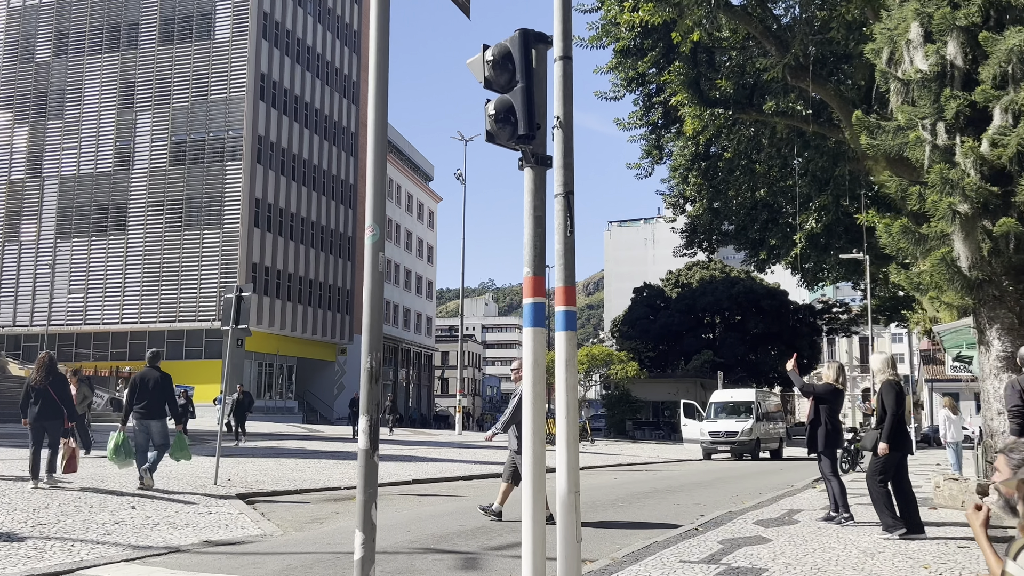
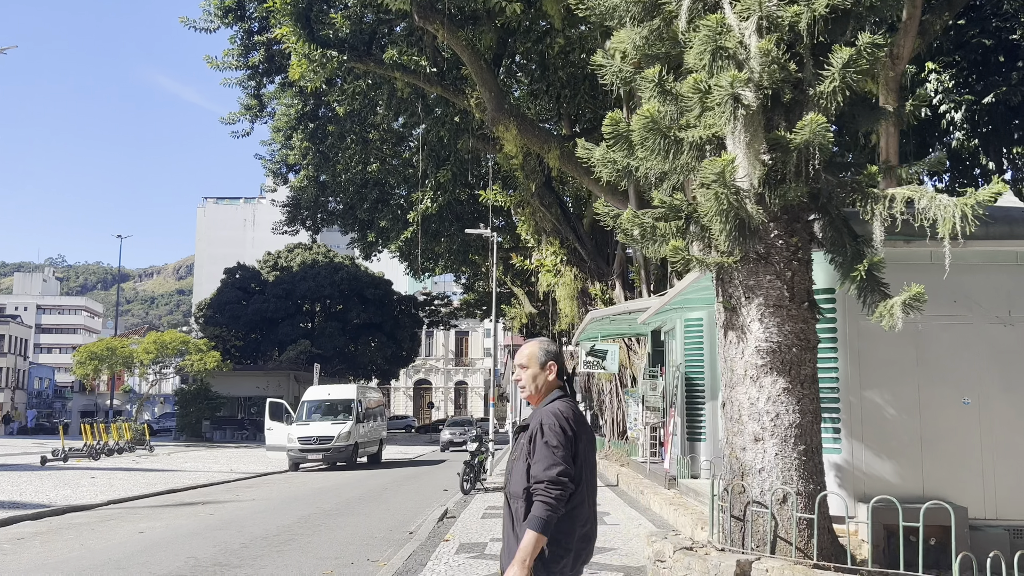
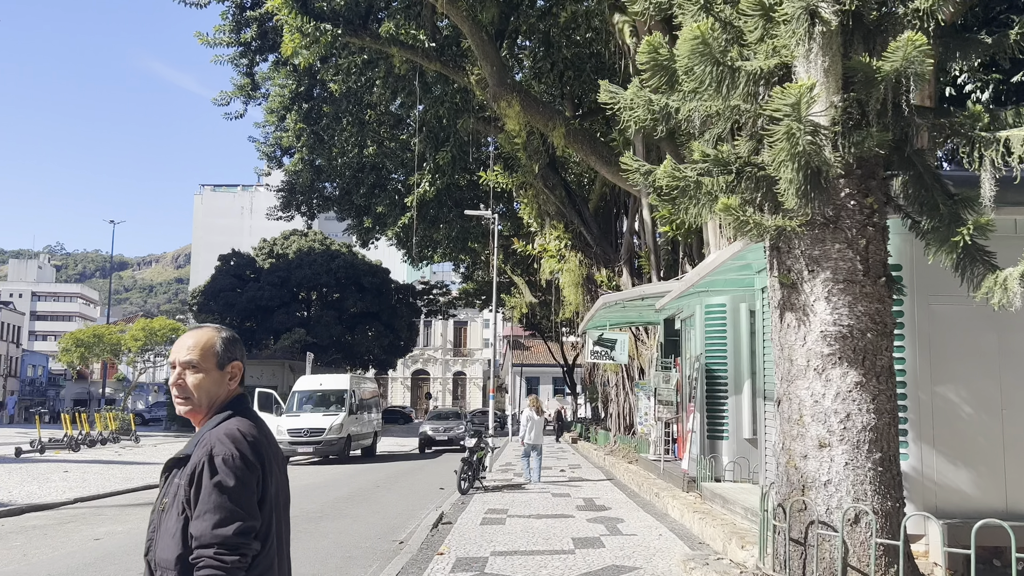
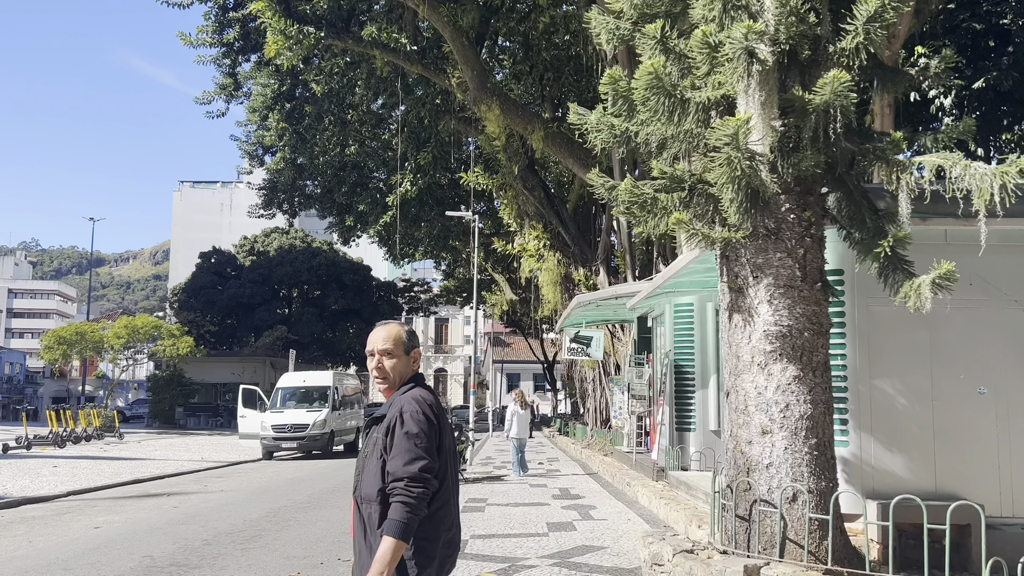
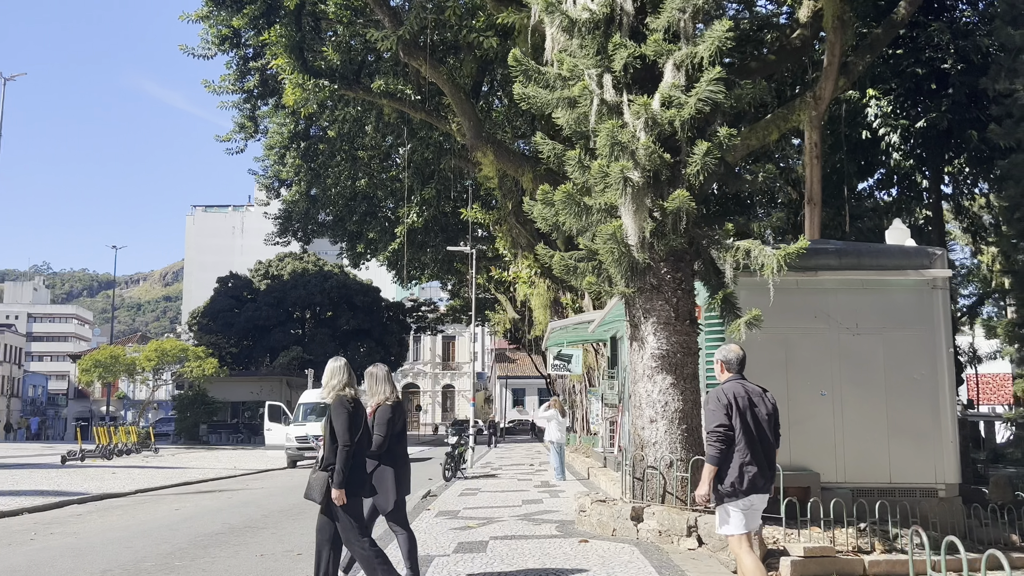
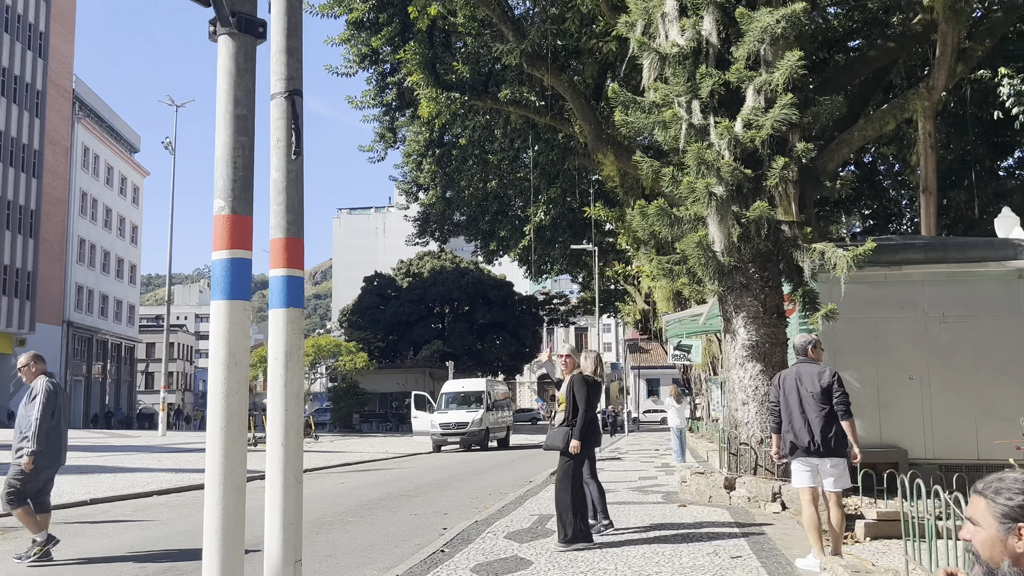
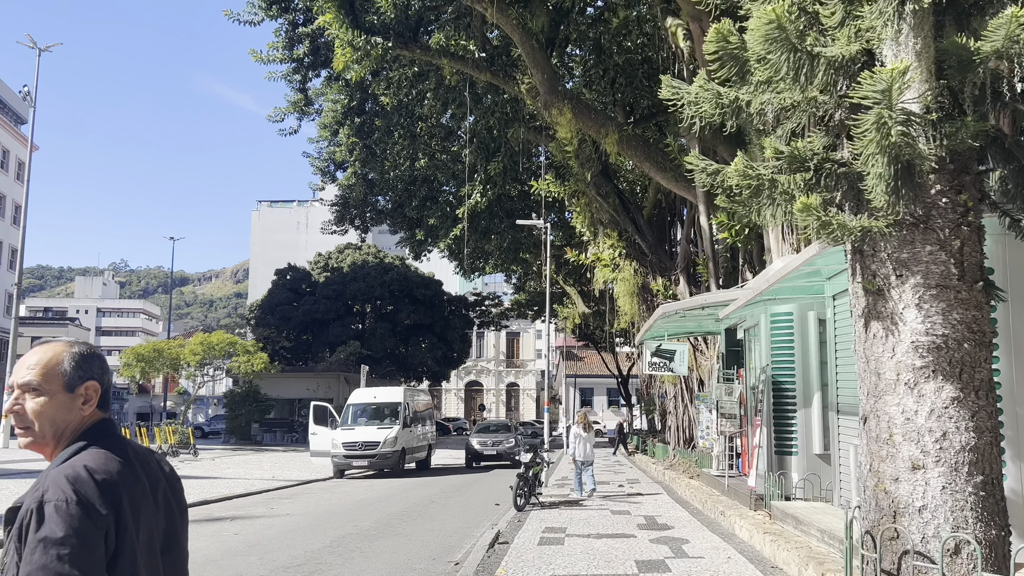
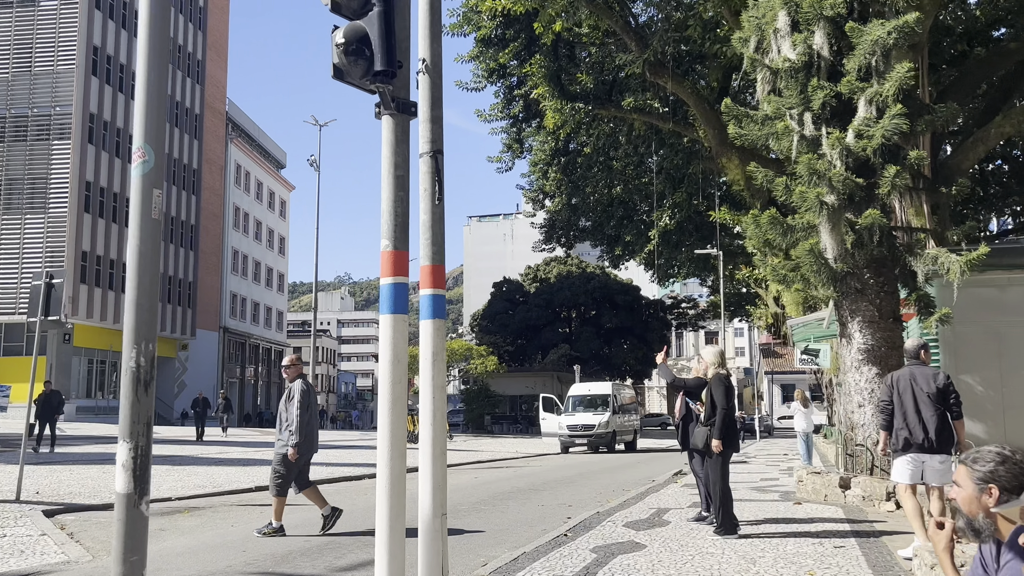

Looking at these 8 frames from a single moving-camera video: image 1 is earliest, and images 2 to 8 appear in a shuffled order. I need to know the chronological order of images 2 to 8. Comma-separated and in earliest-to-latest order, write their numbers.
8, 6, 5, 2, 4, 3, 7
